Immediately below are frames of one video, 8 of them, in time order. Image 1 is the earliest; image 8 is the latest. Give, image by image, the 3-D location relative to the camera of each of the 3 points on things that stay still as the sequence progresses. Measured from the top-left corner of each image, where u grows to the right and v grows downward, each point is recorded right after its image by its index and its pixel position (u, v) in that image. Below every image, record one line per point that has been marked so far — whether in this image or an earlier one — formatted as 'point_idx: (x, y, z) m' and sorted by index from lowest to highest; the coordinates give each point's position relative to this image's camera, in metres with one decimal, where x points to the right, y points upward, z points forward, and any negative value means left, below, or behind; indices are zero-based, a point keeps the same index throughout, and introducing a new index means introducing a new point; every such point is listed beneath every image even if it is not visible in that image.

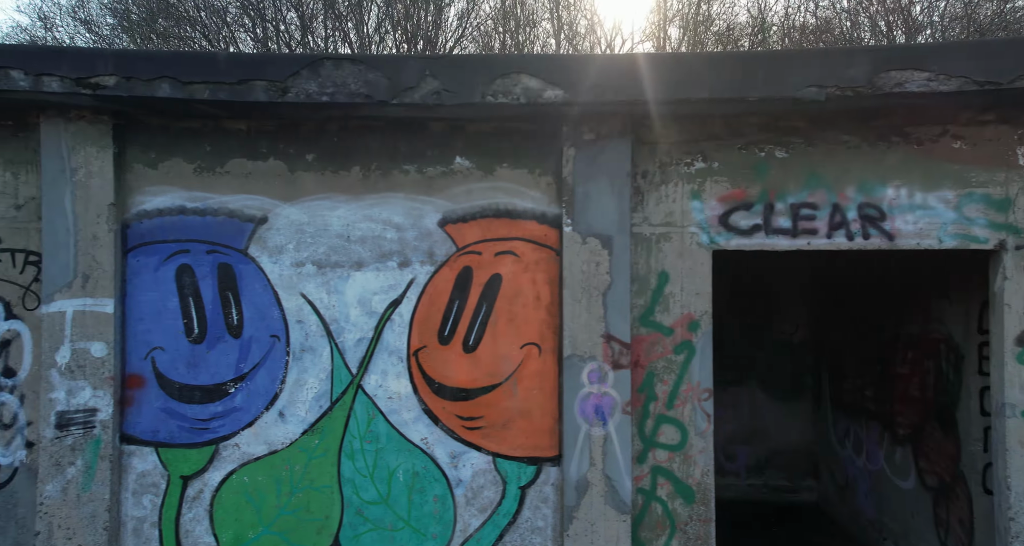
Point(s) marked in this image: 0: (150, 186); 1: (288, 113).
0: (-1.8, +0.4, +3.8) m
1: (-1.1, +0.8, +3.7) m
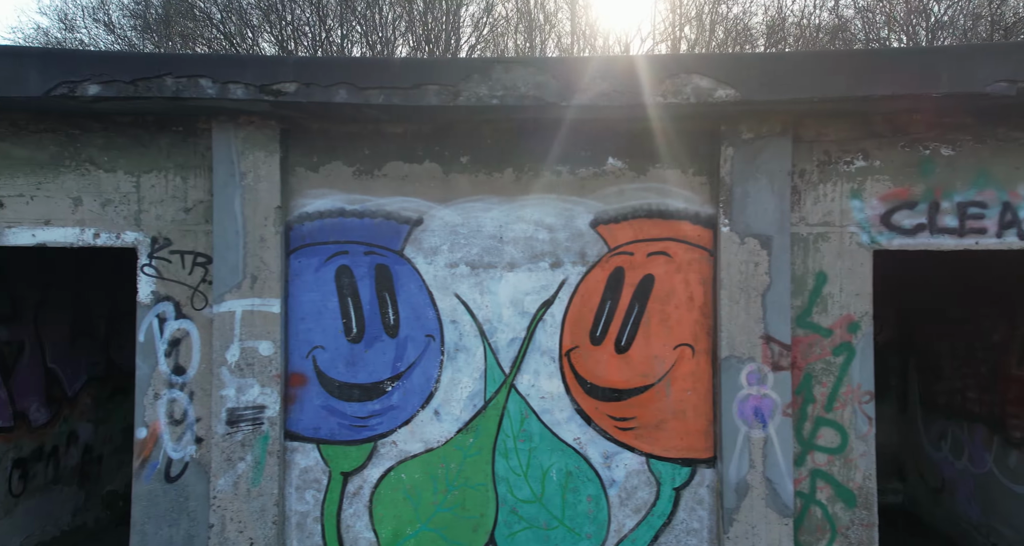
0: (-1.0, +0.4, +3.9) m
1: (-0.3, +0.8, +3.8) m
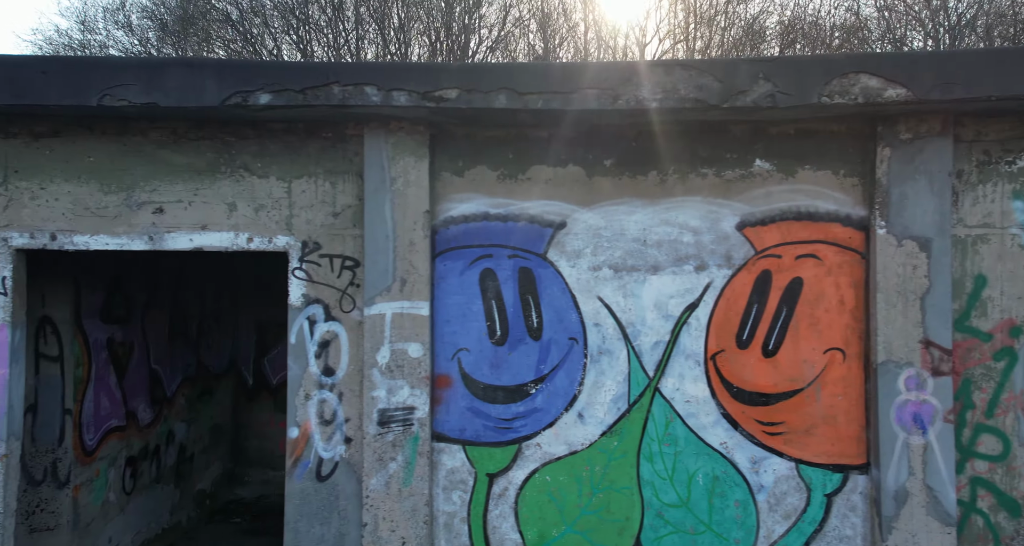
0: (-0.3, +0.4, +4.0) m
1: (+0.4, +0.8, +3.8) m
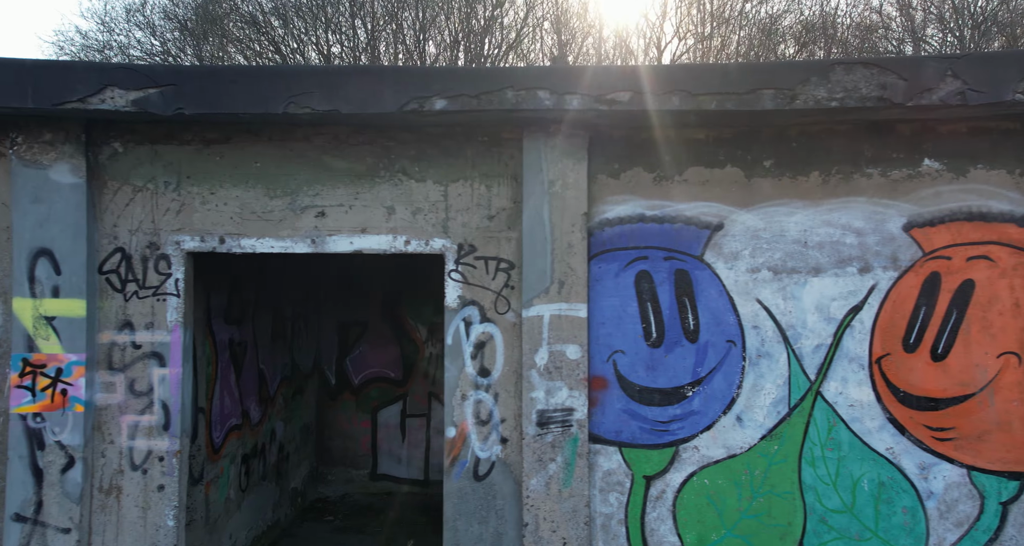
0: (+0.5, +0.4, +4.0) m
1: (+1.2, +0.8, +3.8) m
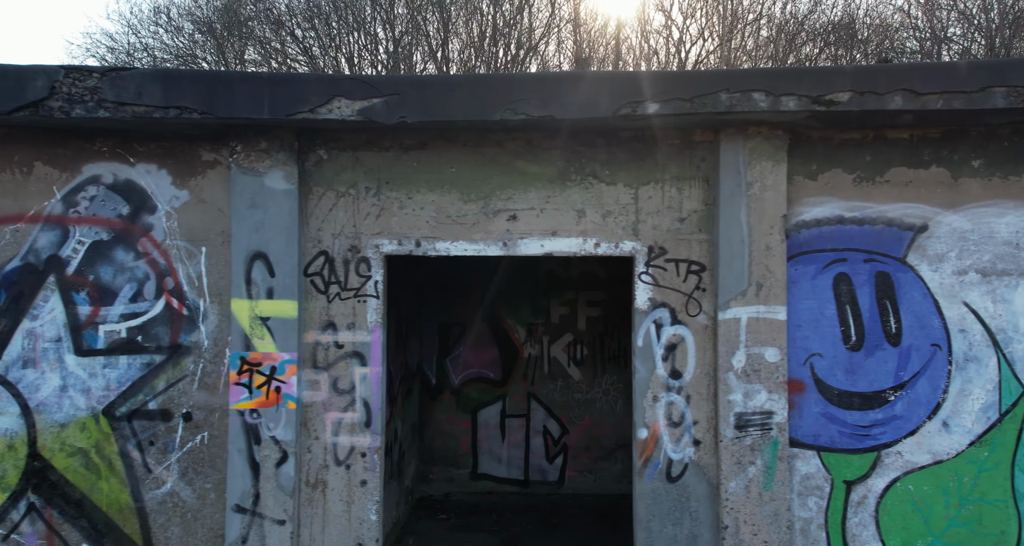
0: (+1.5, +0.4, +3.9) m
1: (+2.2, +0.8, +3.7) m
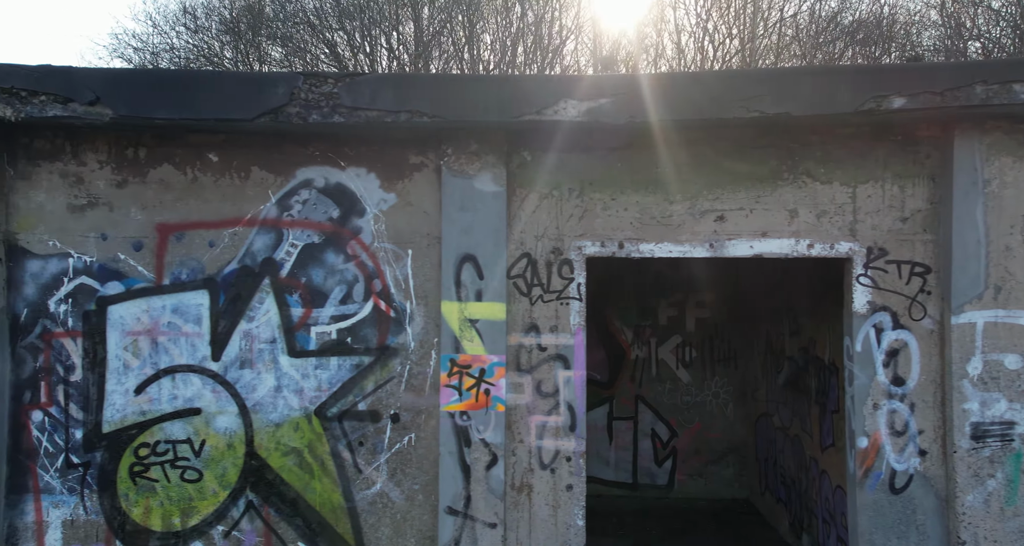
0: (+2.6, +0.4, +3.7) m
1: (+3.3, +0.7, +3.4) m
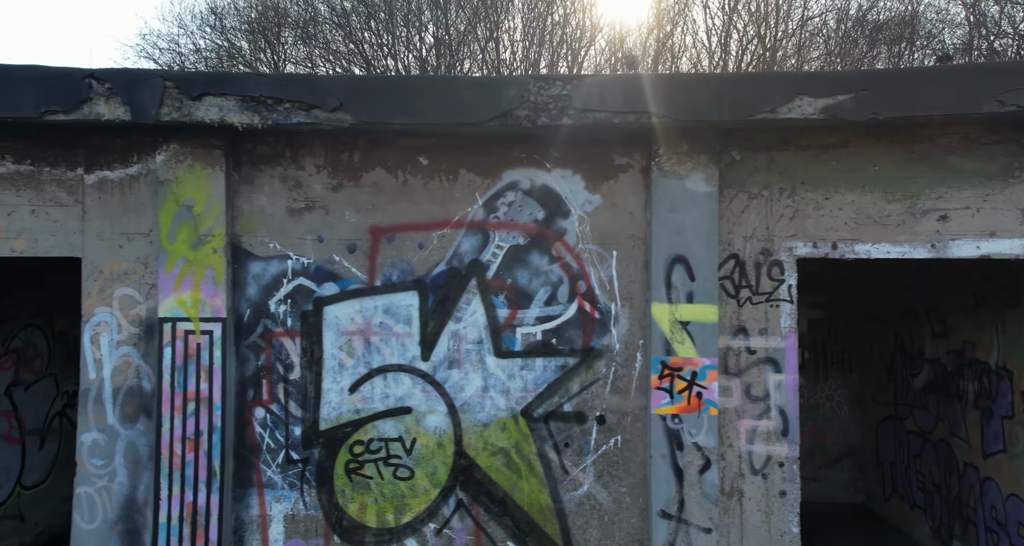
0: (+3.7, +0.4, +3.4) m
1: (+4.3, +0.7, +3.1) m
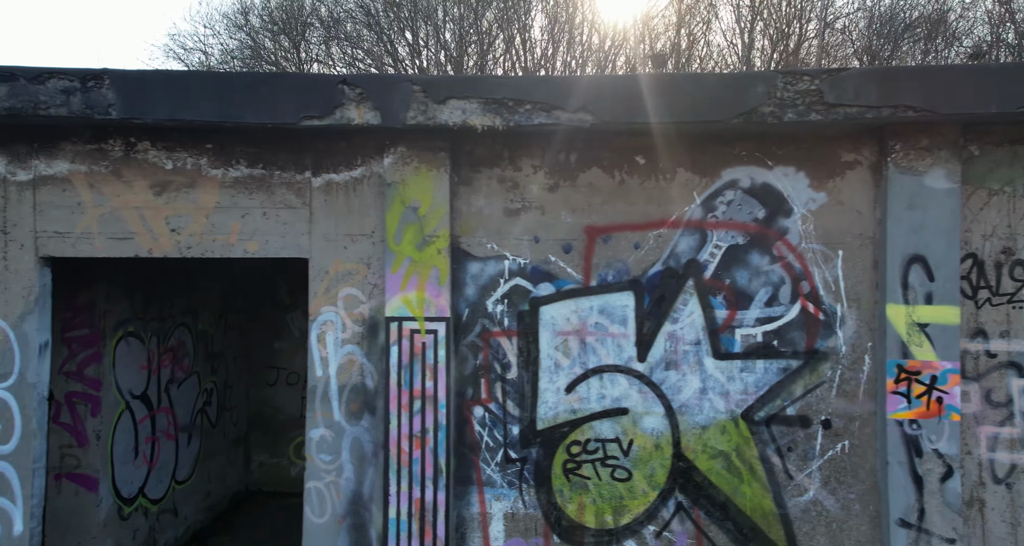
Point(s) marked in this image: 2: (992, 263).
0: (+4.8, +0.4, +3.0) m
1: (+5.4, +0.7, +2.6) m
2: (+2.4, +0.1, +3.8) m
